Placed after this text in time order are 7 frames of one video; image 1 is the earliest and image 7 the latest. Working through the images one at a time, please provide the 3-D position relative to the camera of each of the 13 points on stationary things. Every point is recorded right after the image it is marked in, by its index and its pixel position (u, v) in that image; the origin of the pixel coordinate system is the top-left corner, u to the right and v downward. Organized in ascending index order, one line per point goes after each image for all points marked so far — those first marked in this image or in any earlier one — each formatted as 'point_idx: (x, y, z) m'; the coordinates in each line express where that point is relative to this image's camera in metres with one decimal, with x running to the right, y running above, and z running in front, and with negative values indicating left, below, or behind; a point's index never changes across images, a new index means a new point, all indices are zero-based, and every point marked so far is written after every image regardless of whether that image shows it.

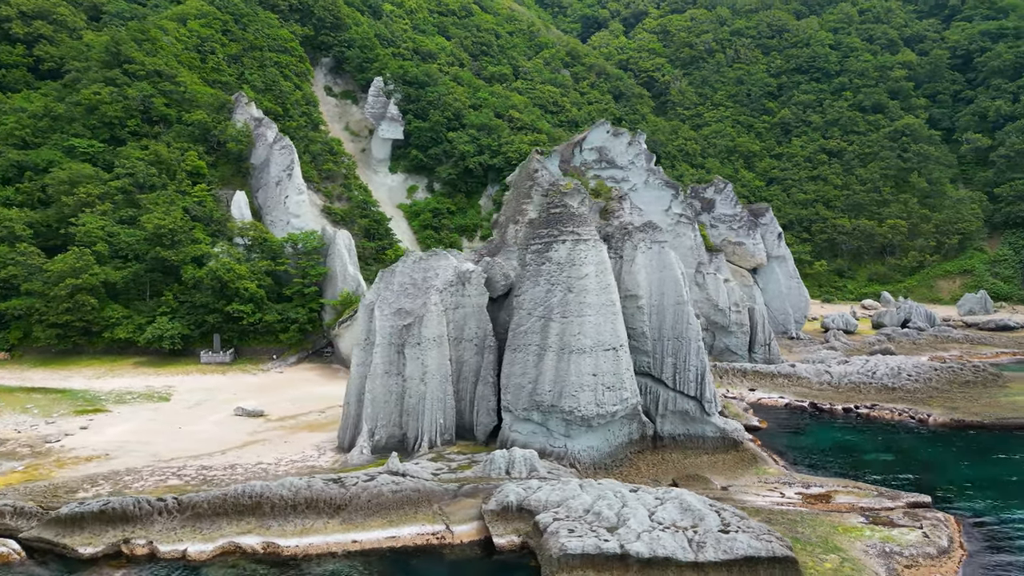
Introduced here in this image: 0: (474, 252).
0: (-0.9, +0.8, +17.0) m
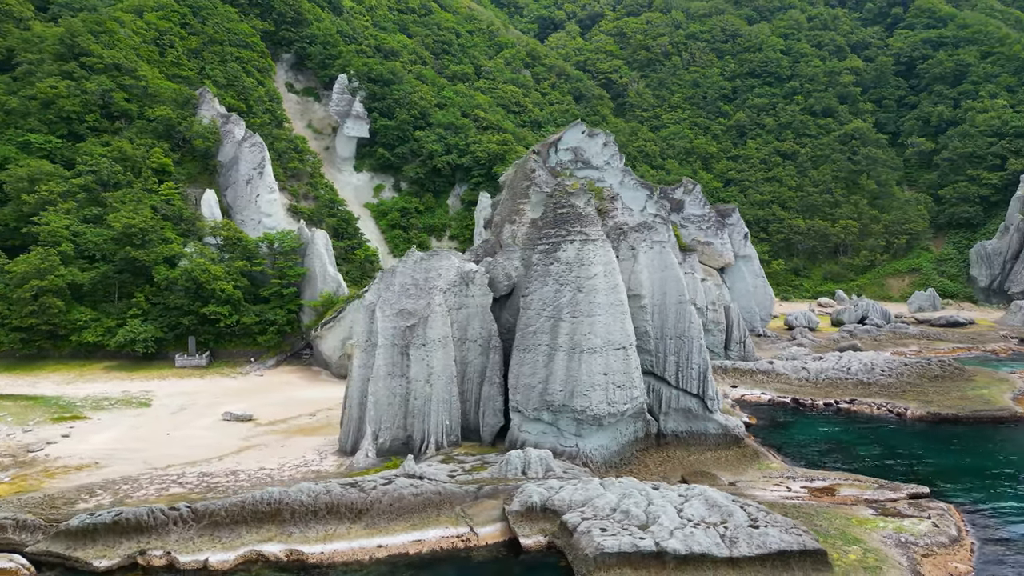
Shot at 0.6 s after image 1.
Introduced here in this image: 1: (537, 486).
0: (-0.9, +0.8, +16.9) m
1: (+0.4, -3.1, +11.5) m
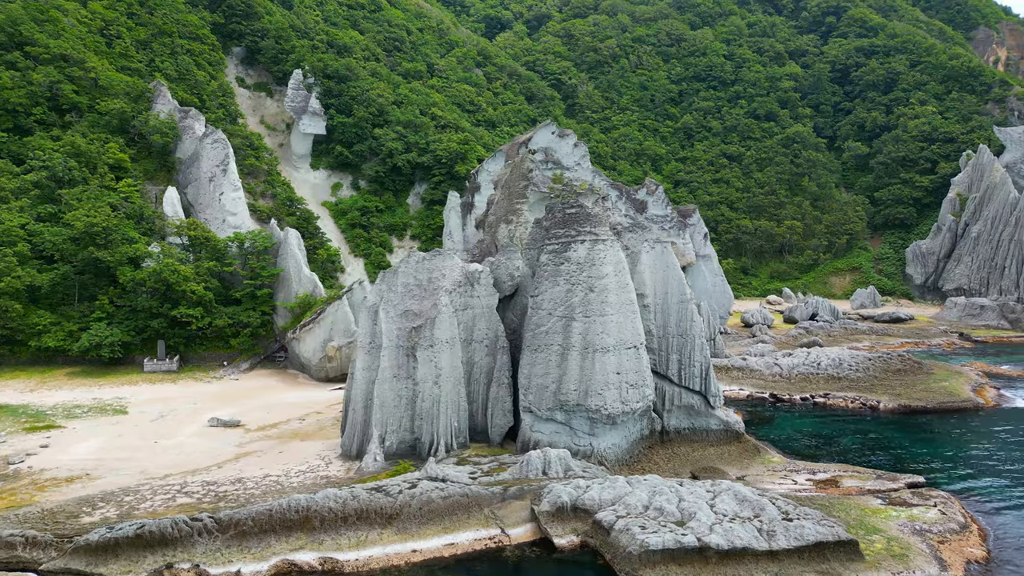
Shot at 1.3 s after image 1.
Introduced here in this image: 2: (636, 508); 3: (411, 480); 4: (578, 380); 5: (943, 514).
0: (-1.0, +0.8, +16.8) m
1: (+0.8, -3.1, +11.5) m
2: (+1.8, -3.2, +10.7) m
3: (-1.6, -3.0, +11.7) m
4: (+1.2, -1.7, +13.4) m
5: (+6.9, -3.6, +11.8) m
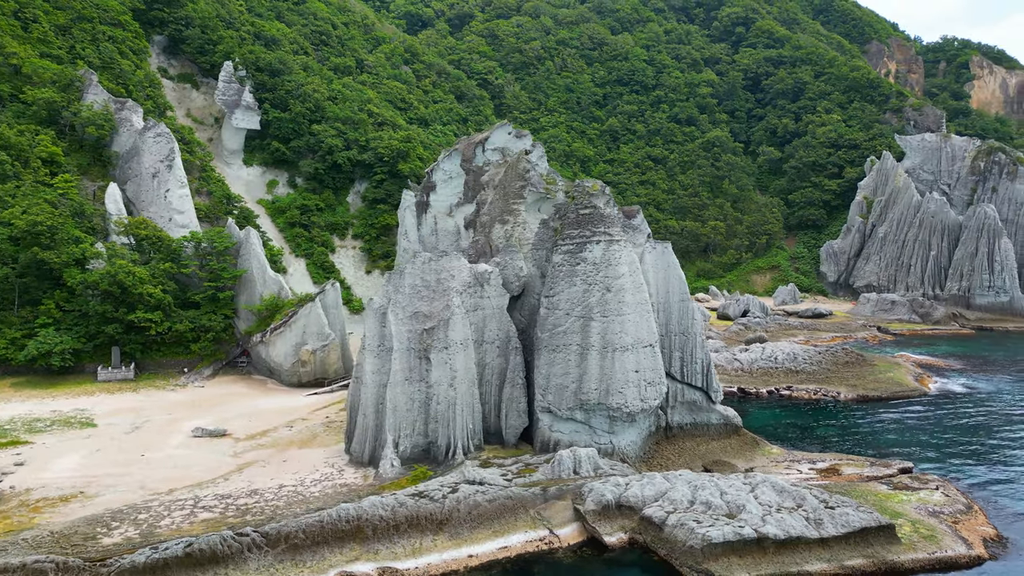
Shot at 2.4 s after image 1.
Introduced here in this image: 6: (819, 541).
0: (-1.0, +0.8, +16.6) m
1: (+1.5, -3.1, +11.6) m
2: (+2.5, -3.2, +11.0) m
3: (-1.0, -3.1, +11.5) m
4: (+1.6, -1.7, +13.6) m
5: (+7.5, -3.6, +12.7) m
6: (+4.2, -3.4, +10.1) m
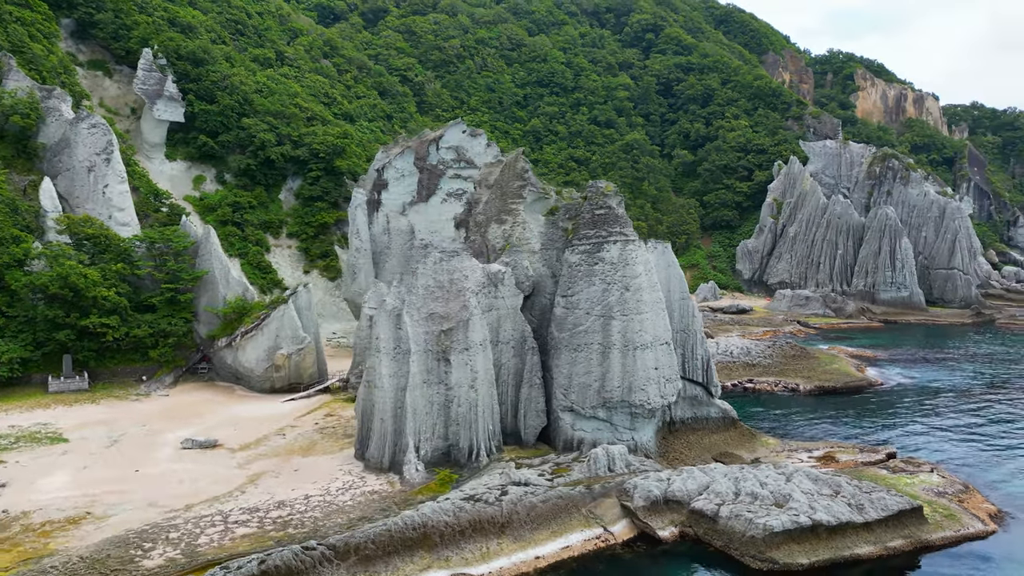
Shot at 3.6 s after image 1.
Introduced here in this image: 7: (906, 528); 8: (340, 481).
0: (-1.0, +0.8, +16.5) m
1: (+2.2, -3.1, +11.9) m
2: (+3.3, -3.2, +11.4) m
3: (-0.2, -3.1, +11.4) m
4: (+2.0, -1.7, +13.8) m
5: (+8.0, -3.5, +13.7) m
6: (+5.1, -3.4, +10.7) m
7: (+5.8, -3.6, +11.0) m
8: (-3.1, -3.4, +13.2) m
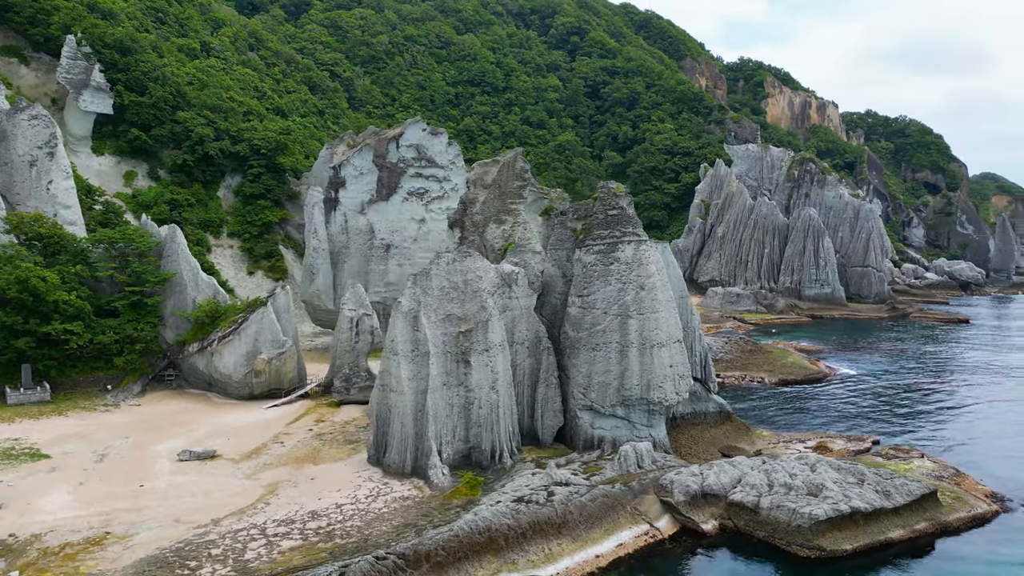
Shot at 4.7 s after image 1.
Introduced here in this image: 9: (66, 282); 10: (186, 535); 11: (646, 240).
0: (-0.9, +0.8, +16.3) m
1: (+2.8, -3.1, +12.1) m
2: (+4.0, -3.2, +11.8) m
3: (+0.5, -3.1, +11.4) m
4: (+2.4, -1.7, +14.0) m
5: (+8.3, -3.5, +14.7) m
6: (+5.8, -3.4, +11.3) m
7: (+6.5, -3.5, +11.7) m
8: (-2.6, -3.5, +12.8) m
9: (-11.4, +0.2, +18.9) m
10: (-4.8, -3.6, +10.7) m
11: (+2.7, +1.0, +14.8) m
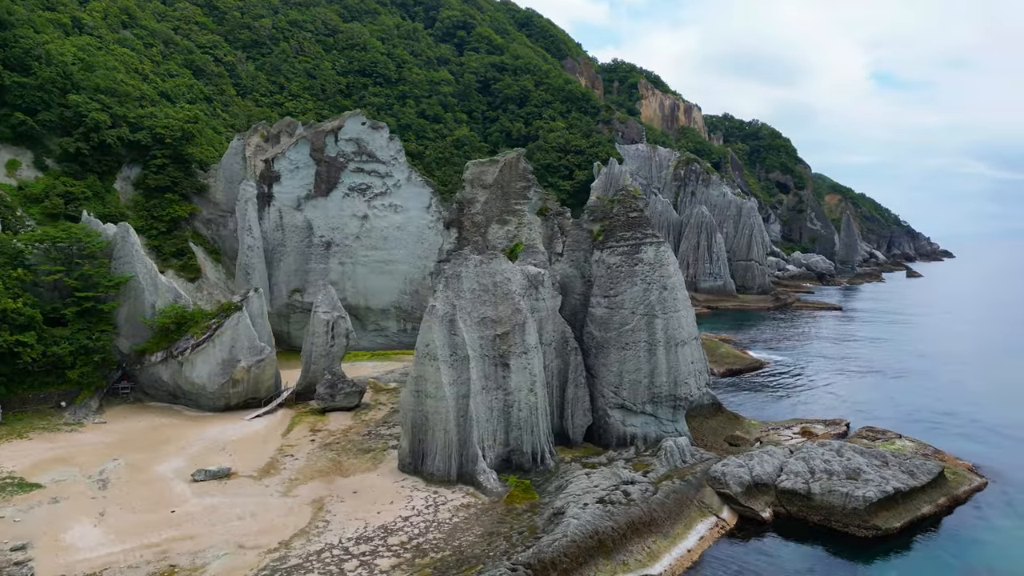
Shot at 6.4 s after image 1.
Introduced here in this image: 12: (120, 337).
0: (-0.7, +0.7, +16.2) m
1: (+3.8, -3.1, +12.8) m
2: (+5.0, -3.2, +12.7) m
3: (+1.6, -3.1, +11.6) m
4: (+3.0, -1.7, +14.5) m
5: (+8.8, -3.4, +16.3) m
6: (+6.9, -3.4, +12.5) m
7: (+7.5, -3.5, +13.0) m
8: (-1.6, -3.6, +12.5) m
9: (-11.4, 0.0, +16.7) m
10: (-3.4, -3.7, +10.0) m
11: (+3.1, +1.0, +15.3) m
12: (-9.9, -1.2, +18.5) m
